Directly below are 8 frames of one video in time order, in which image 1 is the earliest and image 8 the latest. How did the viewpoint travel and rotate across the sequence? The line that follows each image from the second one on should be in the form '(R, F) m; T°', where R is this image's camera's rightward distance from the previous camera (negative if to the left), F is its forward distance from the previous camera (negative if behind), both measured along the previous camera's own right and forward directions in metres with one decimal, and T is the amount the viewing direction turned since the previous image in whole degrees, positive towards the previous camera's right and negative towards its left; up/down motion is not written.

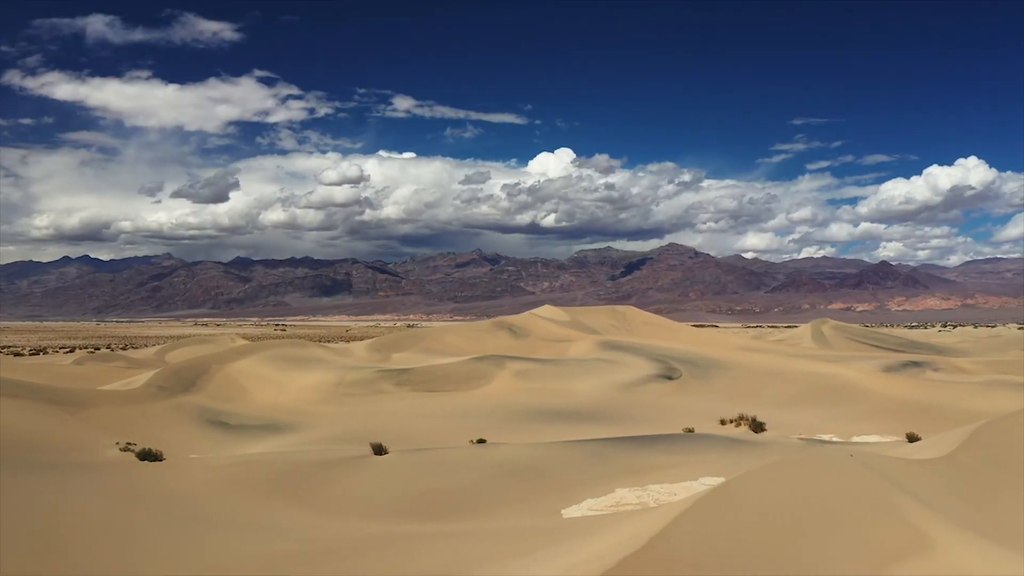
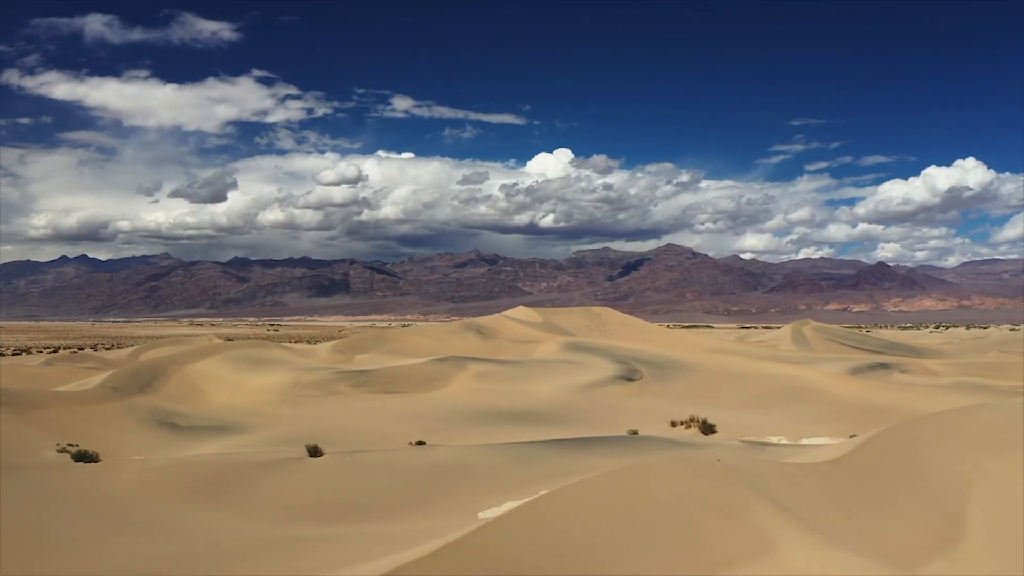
(+1.4, 0.0) m; 0°
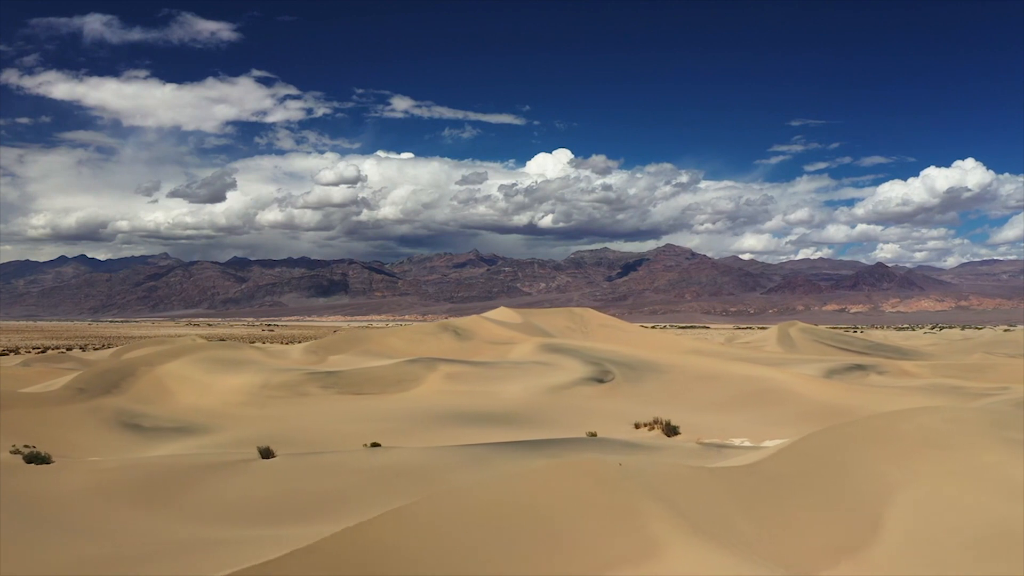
(+1.0, 0.0) m; 0°
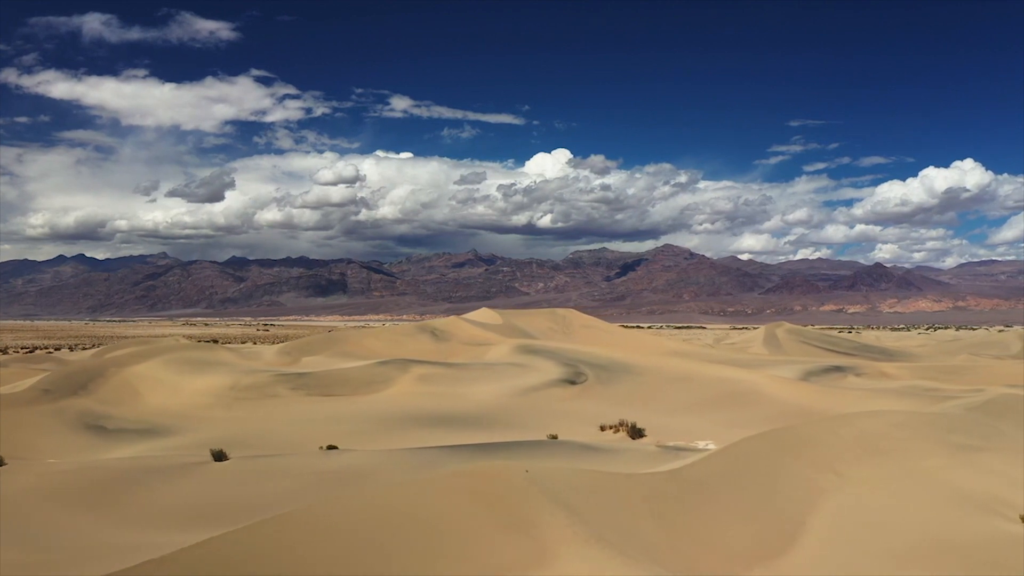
(+1.0, +0.1) m; 0°
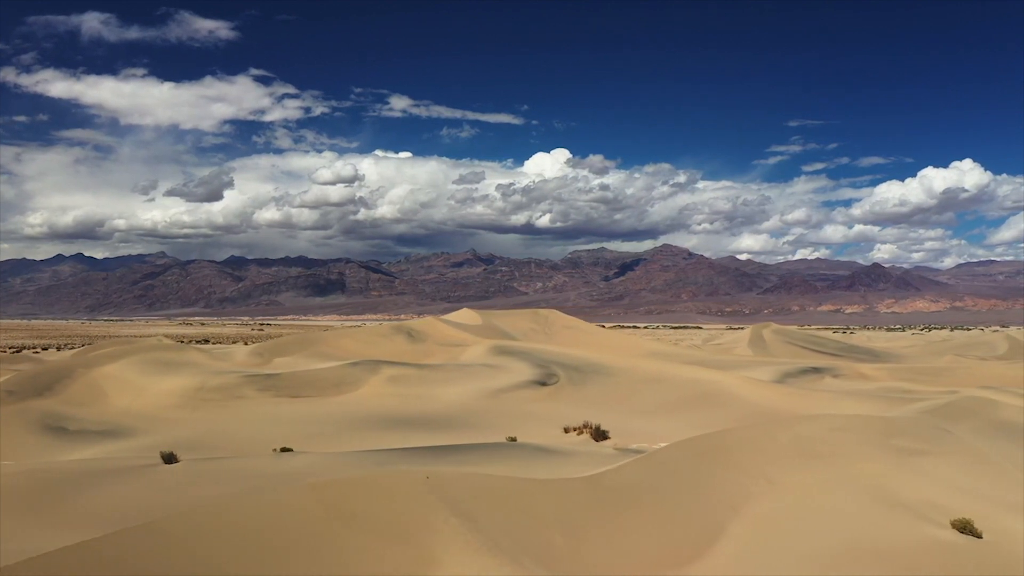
(+1.0, +0.1) m; 0°
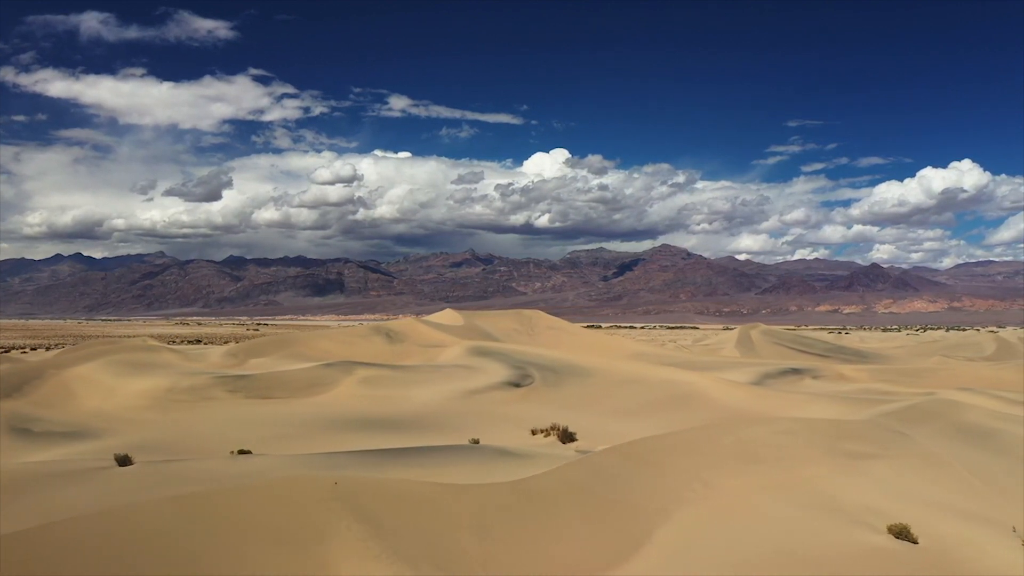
(+0.9, +0.1) m; 0°
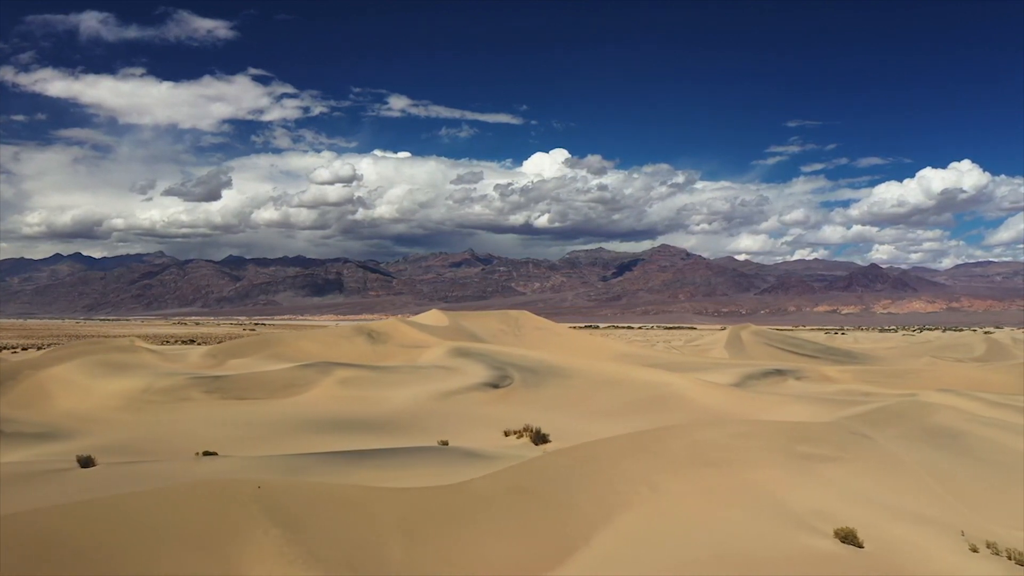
(+0.7, +0.1) m; 0°
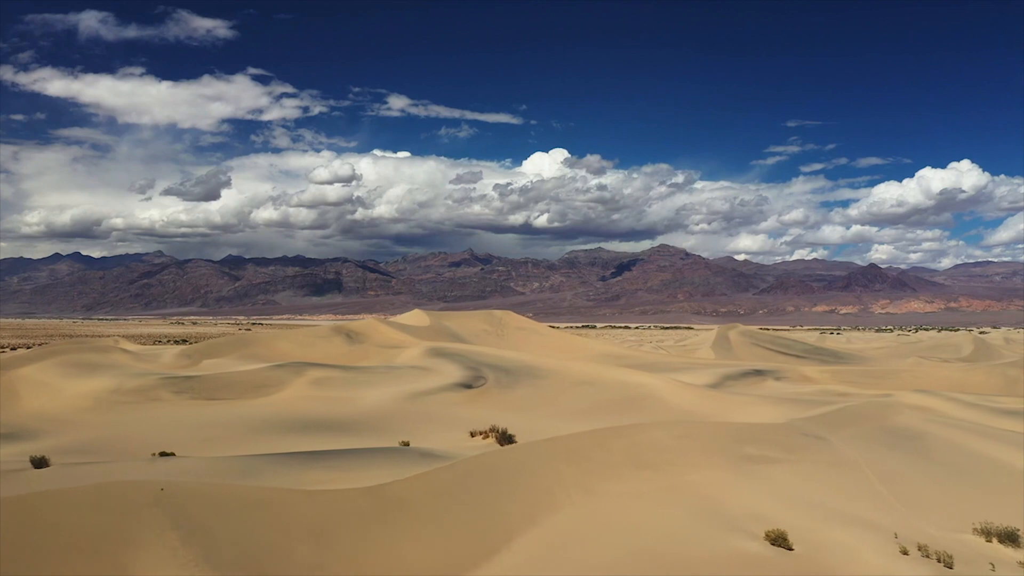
(+0.9, +0.1) m; 0°
